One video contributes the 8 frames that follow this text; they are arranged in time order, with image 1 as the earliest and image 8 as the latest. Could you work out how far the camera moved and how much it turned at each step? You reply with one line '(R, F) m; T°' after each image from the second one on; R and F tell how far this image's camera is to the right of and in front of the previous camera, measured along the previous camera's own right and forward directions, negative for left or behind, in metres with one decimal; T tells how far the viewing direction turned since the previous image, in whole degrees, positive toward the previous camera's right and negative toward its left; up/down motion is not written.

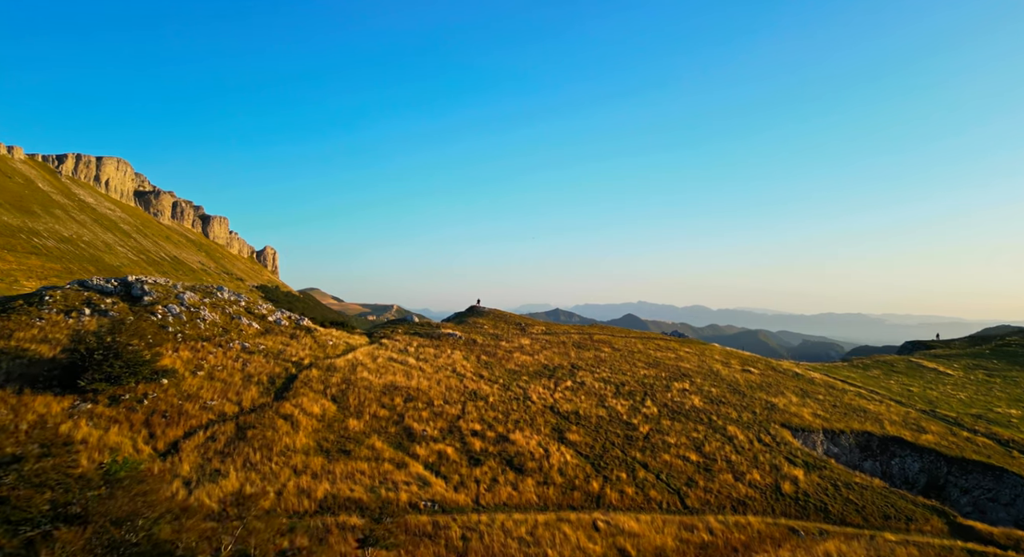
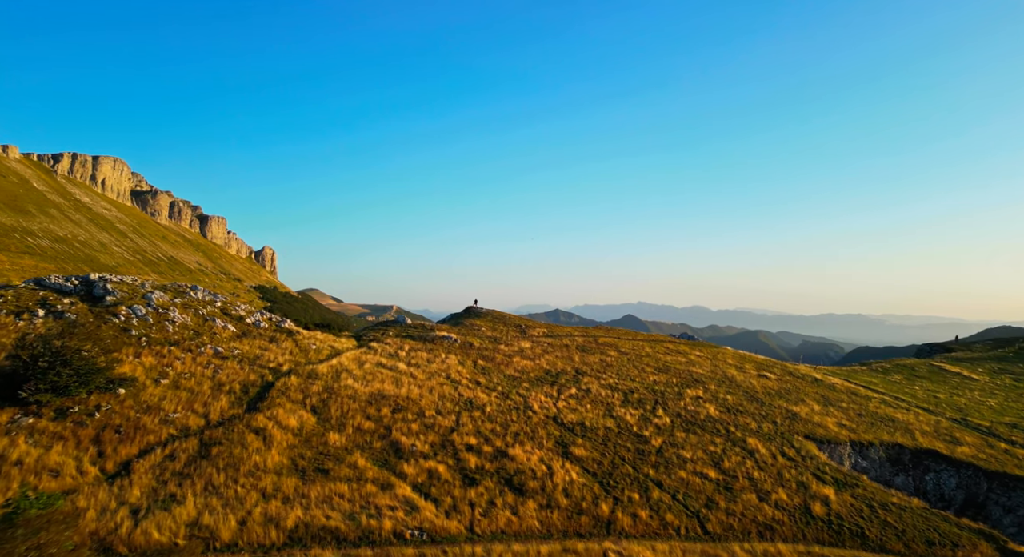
(0.0, +3.0) m; 0°
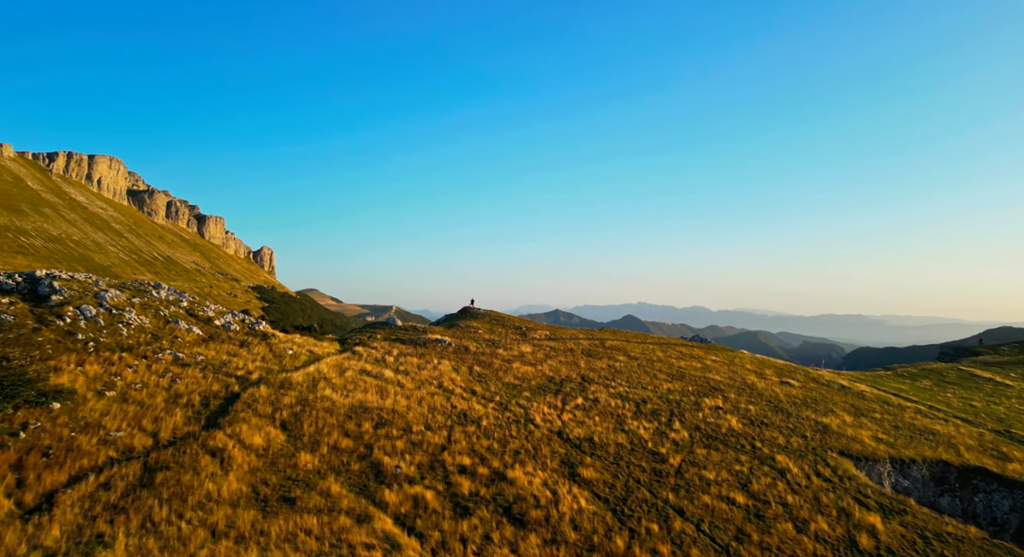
(0.0, +3.6) m; 0°
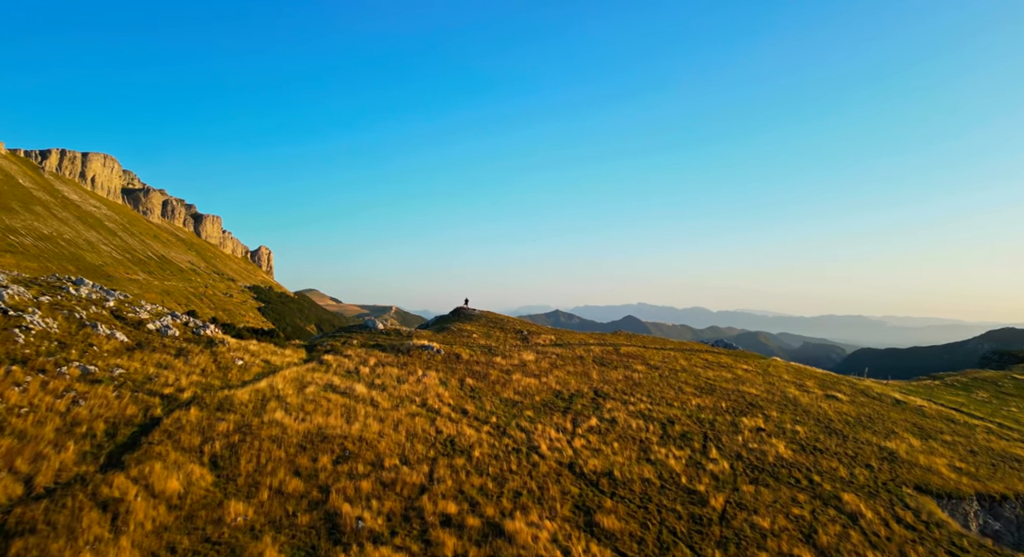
(0.0, +5.7) m; 0°
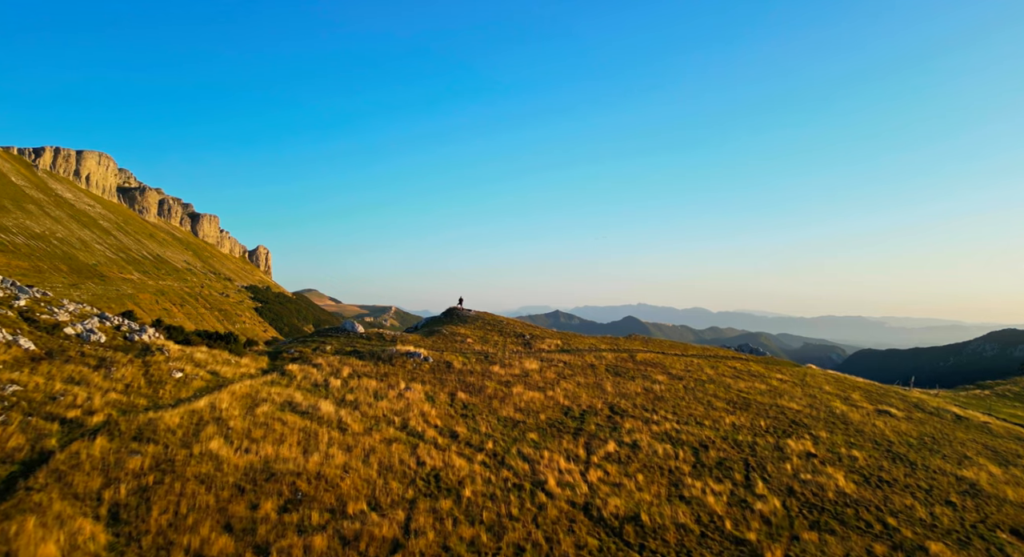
(0.0, +4.7) m; 0°
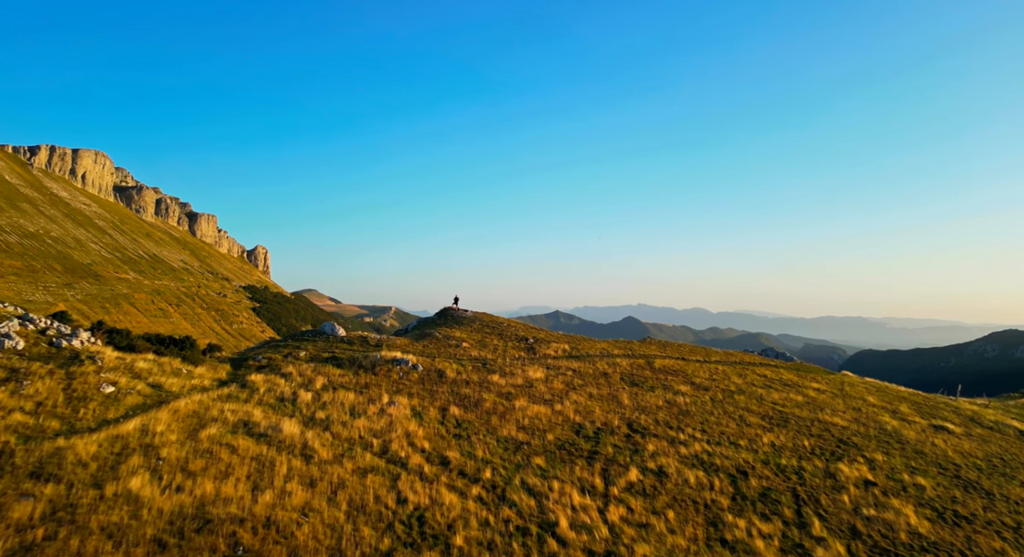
(-0.1, +3.6) m; 0°
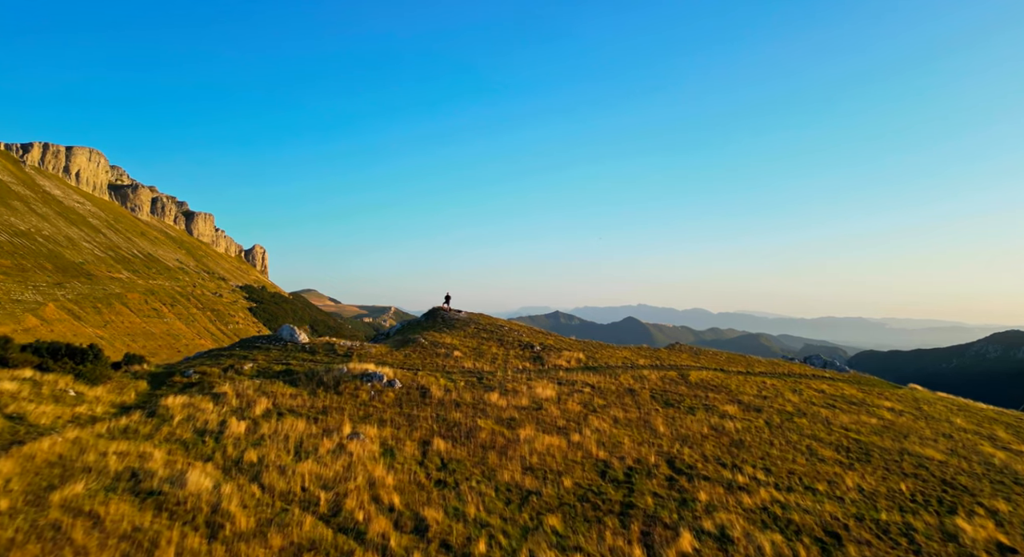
(-0.1, +5.2) m; 0°
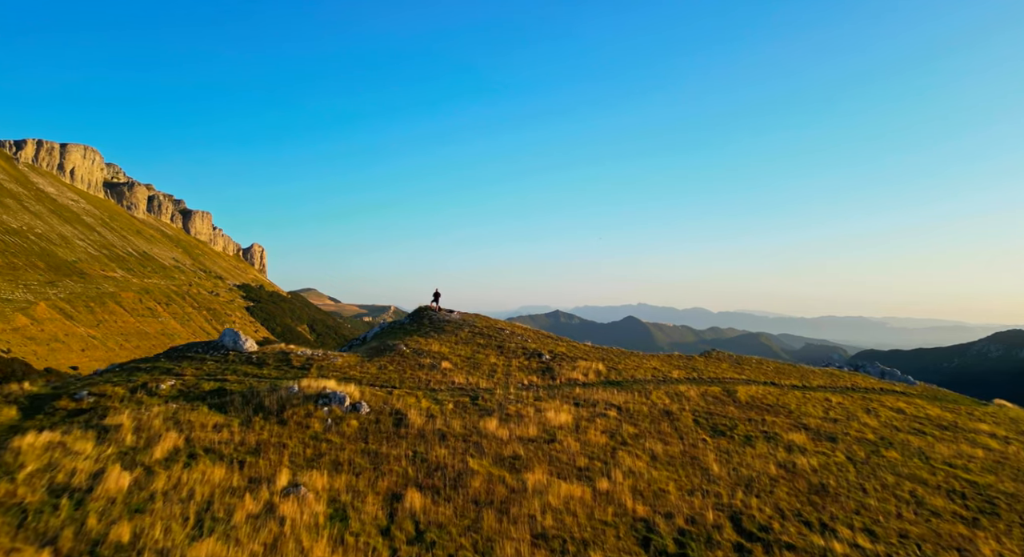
(-0.1, +4.6) m; 0°
